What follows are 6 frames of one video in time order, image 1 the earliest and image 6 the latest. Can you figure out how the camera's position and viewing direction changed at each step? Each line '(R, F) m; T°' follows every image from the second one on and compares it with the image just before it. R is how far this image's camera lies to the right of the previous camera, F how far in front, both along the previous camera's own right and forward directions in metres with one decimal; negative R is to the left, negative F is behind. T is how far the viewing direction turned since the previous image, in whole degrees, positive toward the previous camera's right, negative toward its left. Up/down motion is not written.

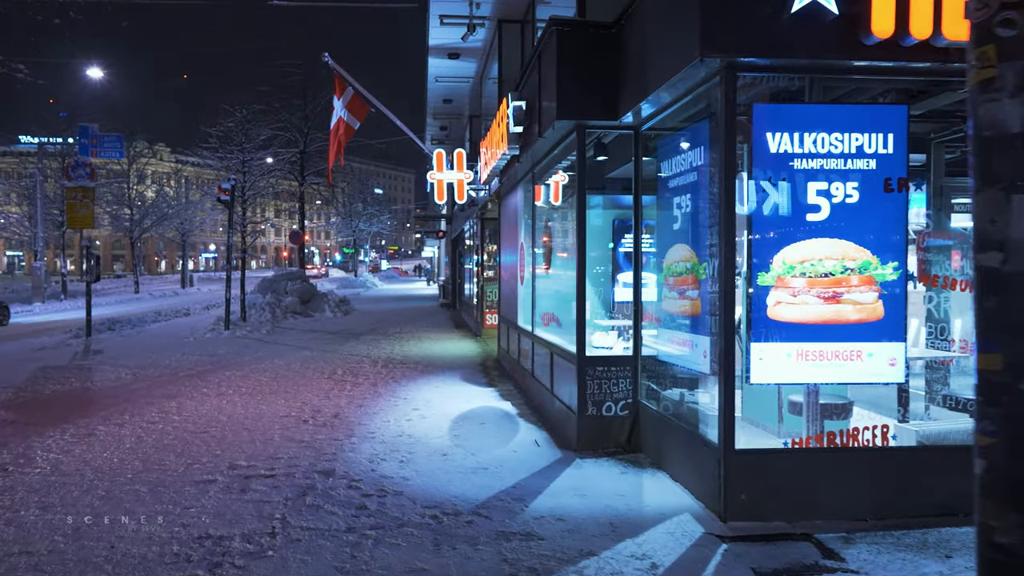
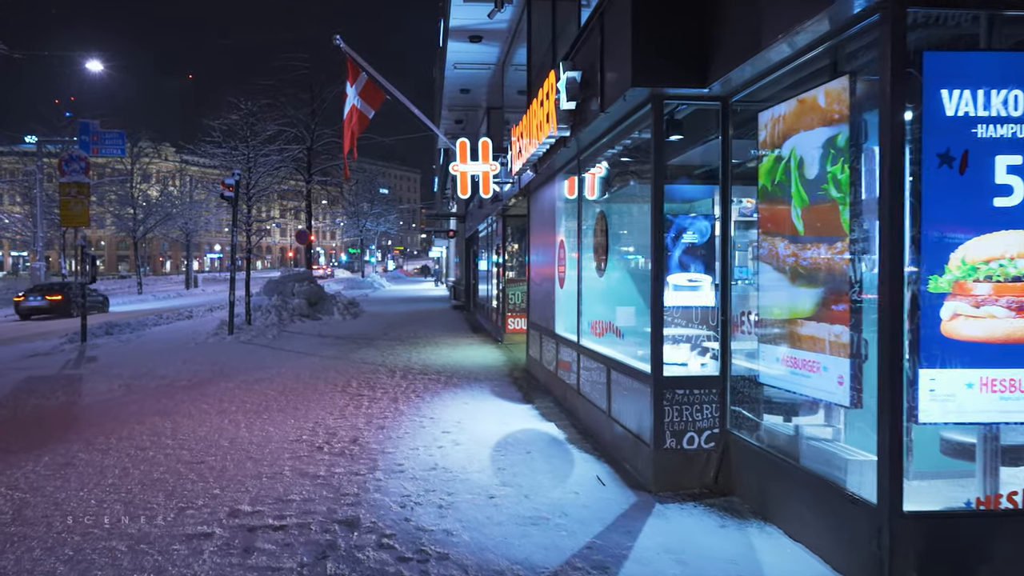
(-0.3, +1.0) m; 0°
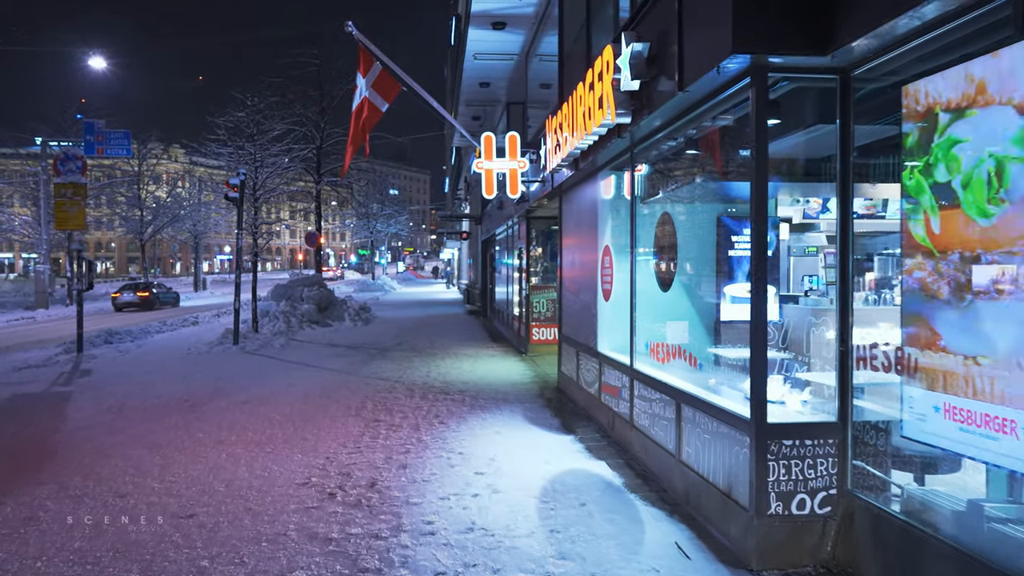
(-0.3, +1.0) m; -1°
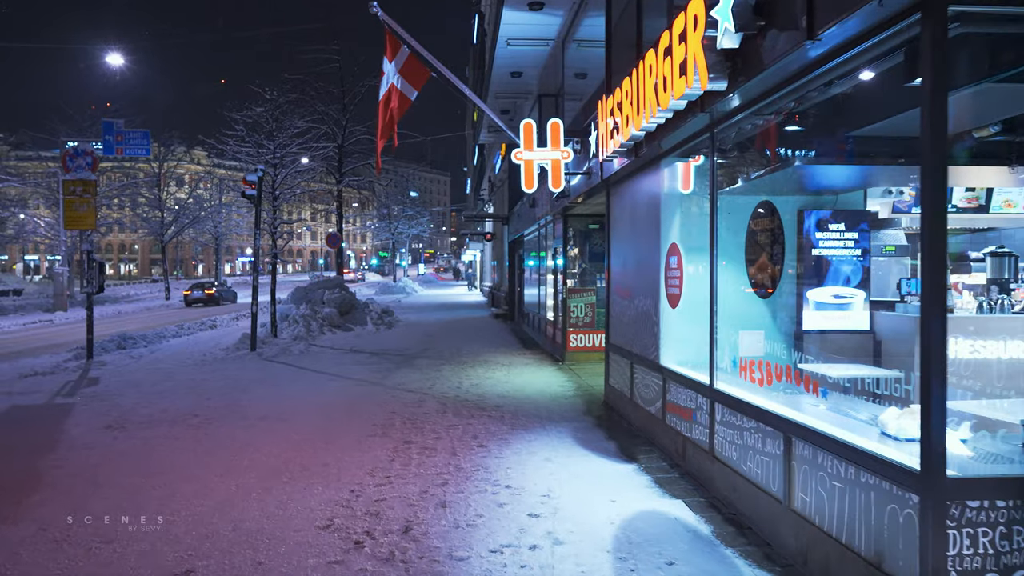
(-0.3, +0.9) m; -1°
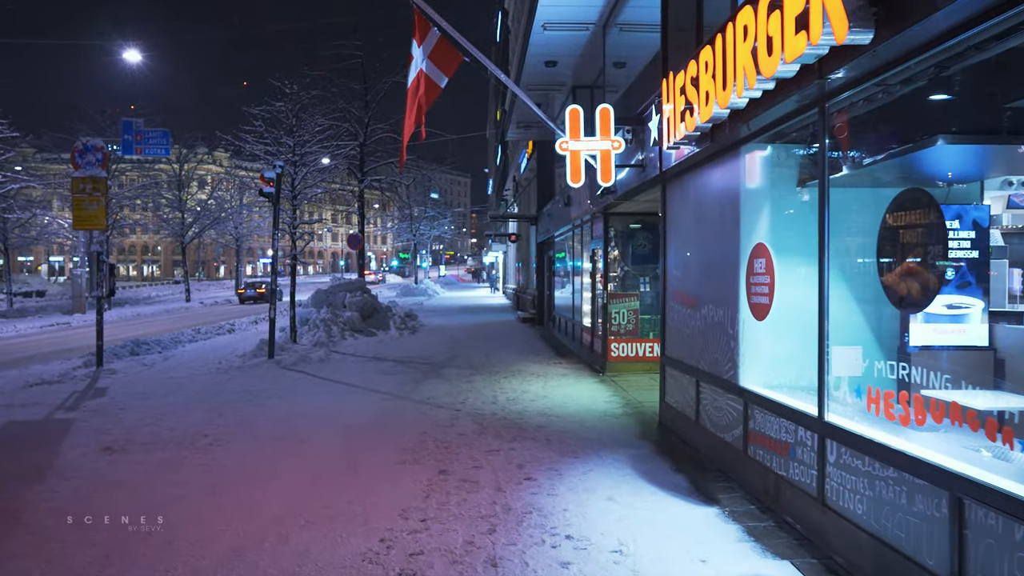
(-0.2, +0.9) m; -1°
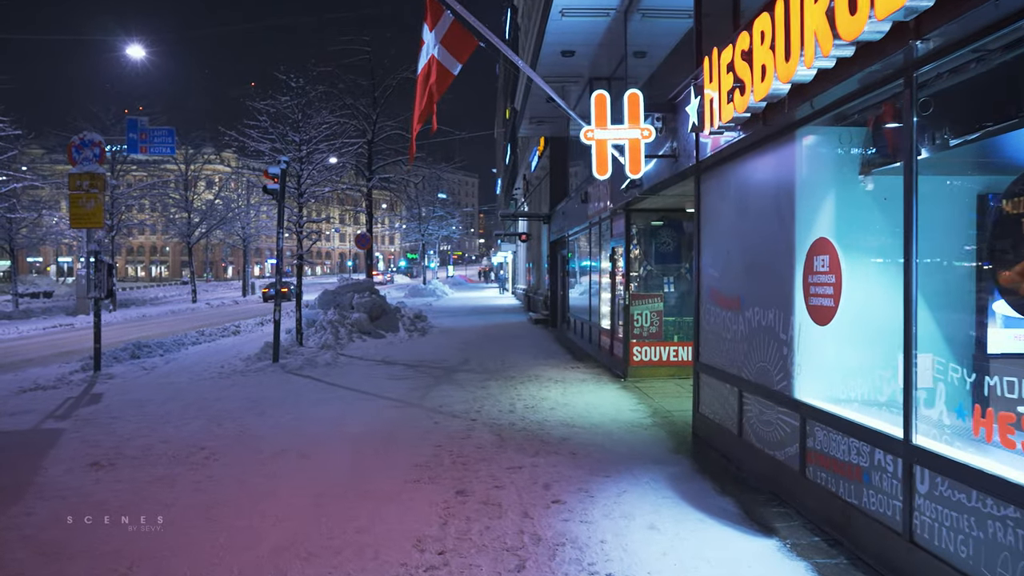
(-0.1, +0.6) m; -1°
